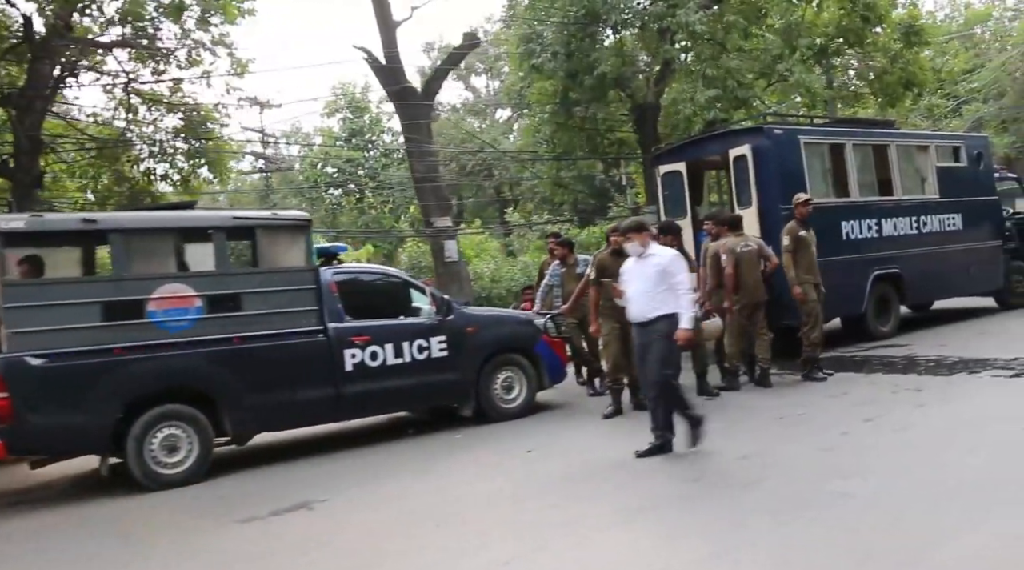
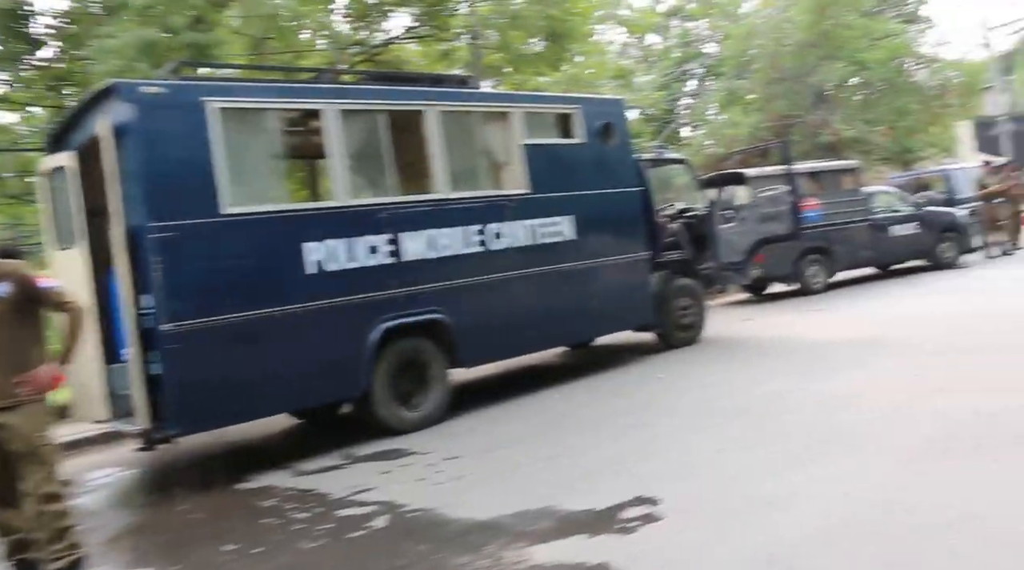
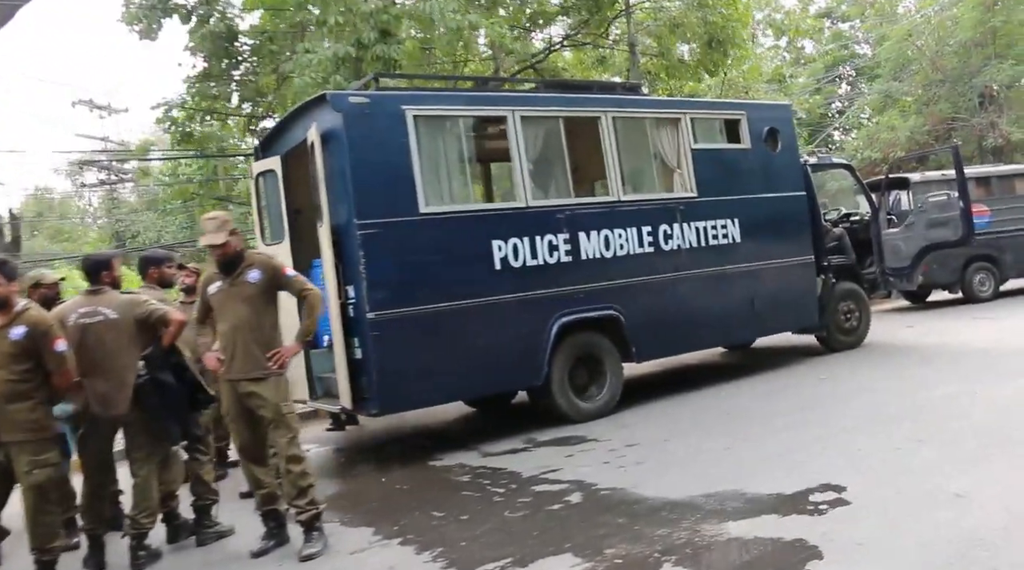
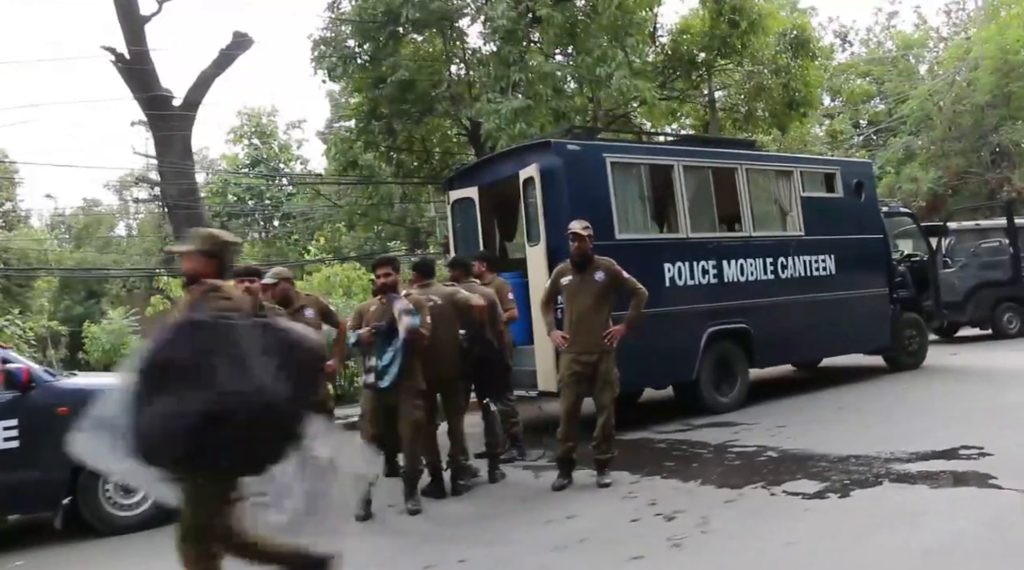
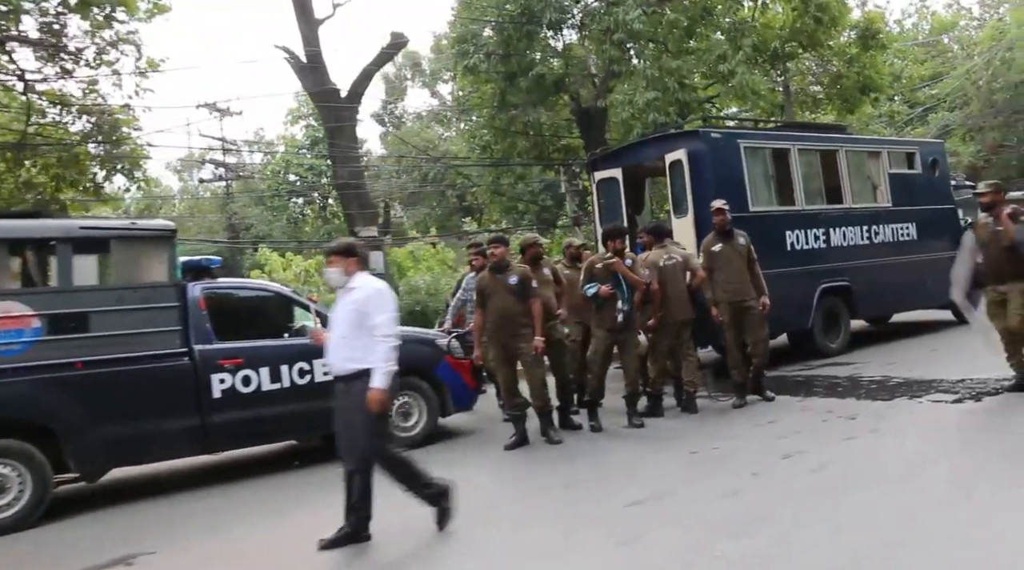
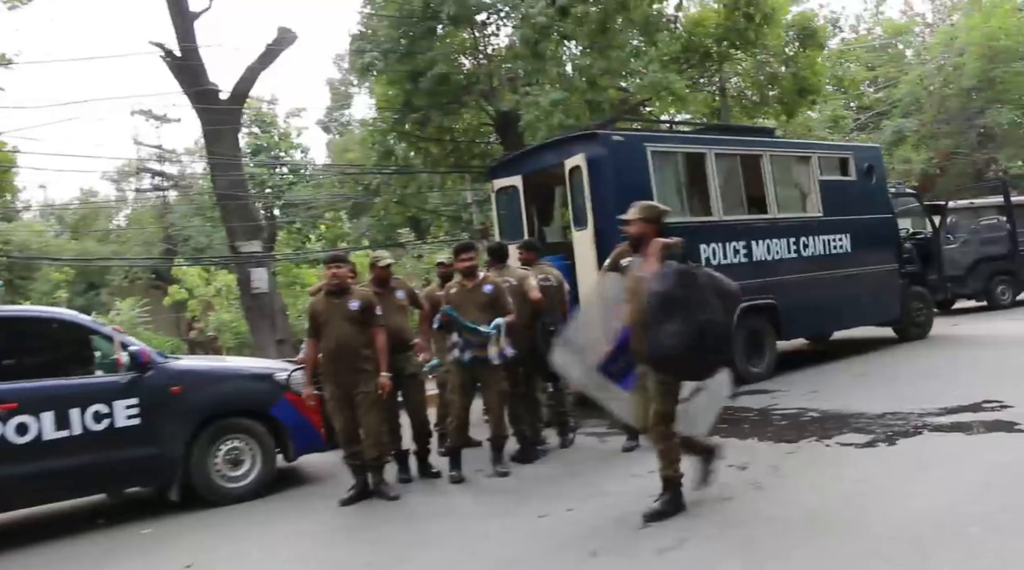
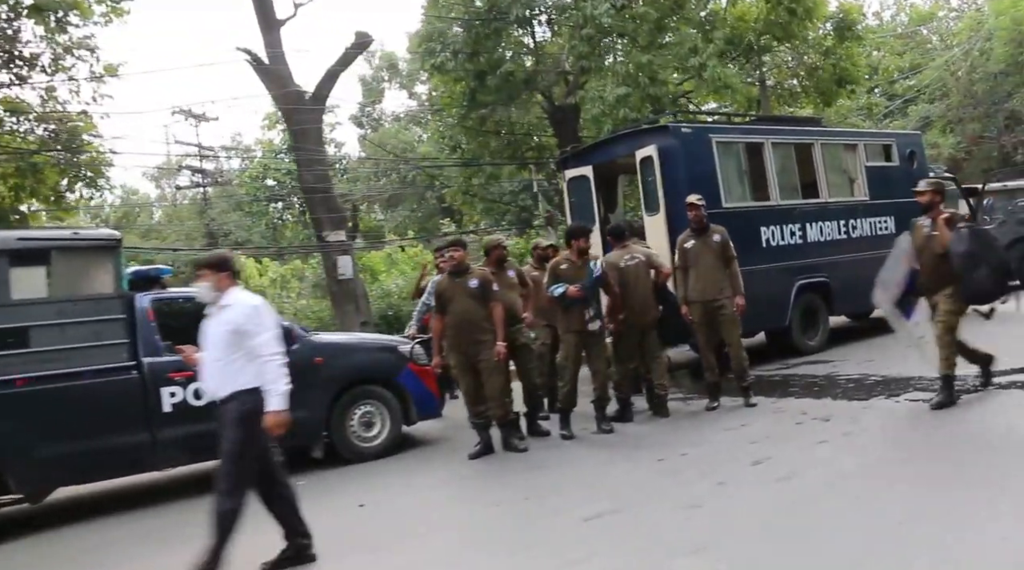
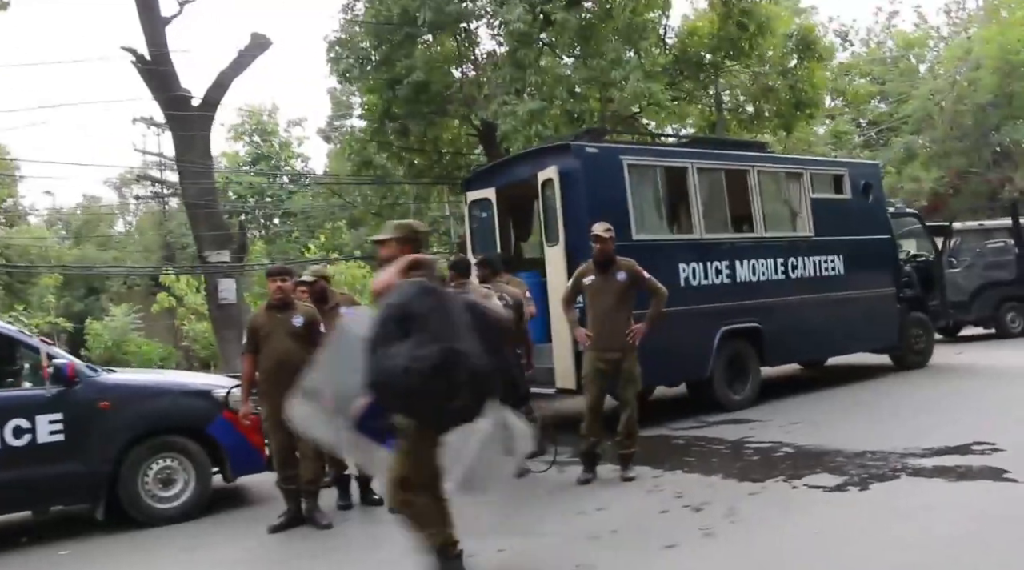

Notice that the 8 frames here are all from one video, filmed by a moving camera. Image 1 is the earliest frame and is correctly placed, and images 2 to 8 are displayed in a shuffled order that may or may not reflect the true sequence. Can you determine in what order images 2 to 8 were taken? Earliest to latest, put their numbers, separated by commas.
5, 7, 6, 8, 4, 3, 2
